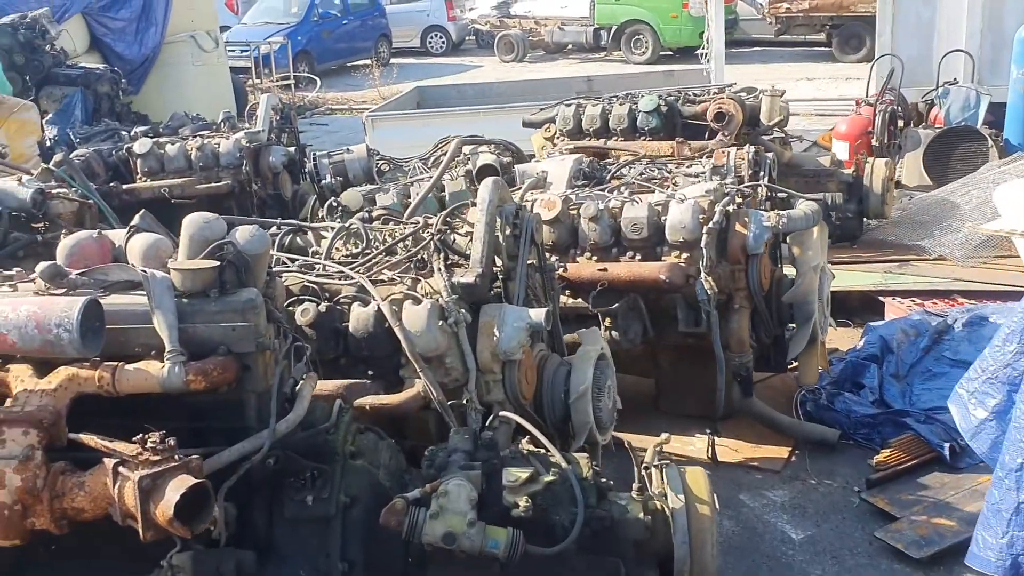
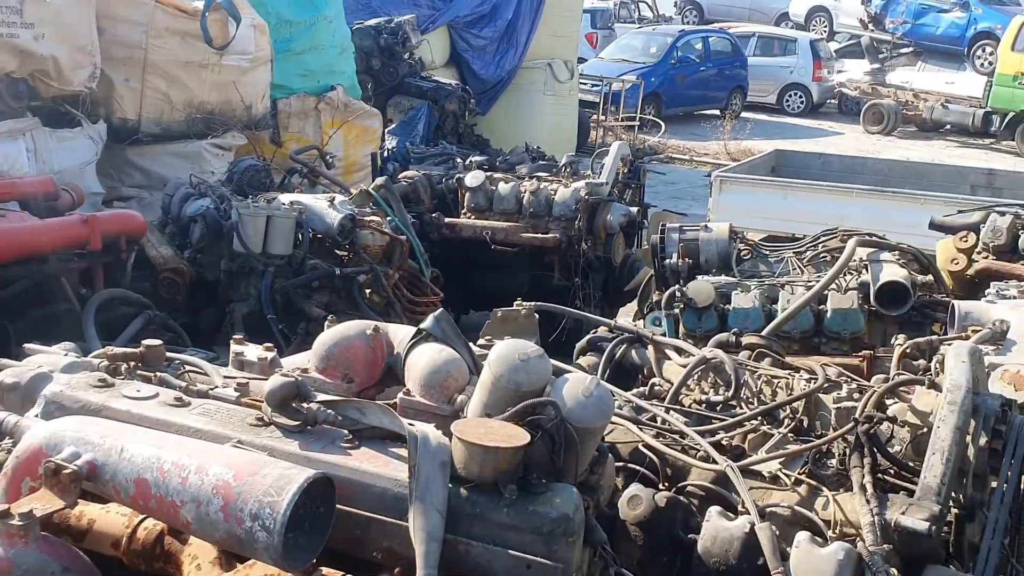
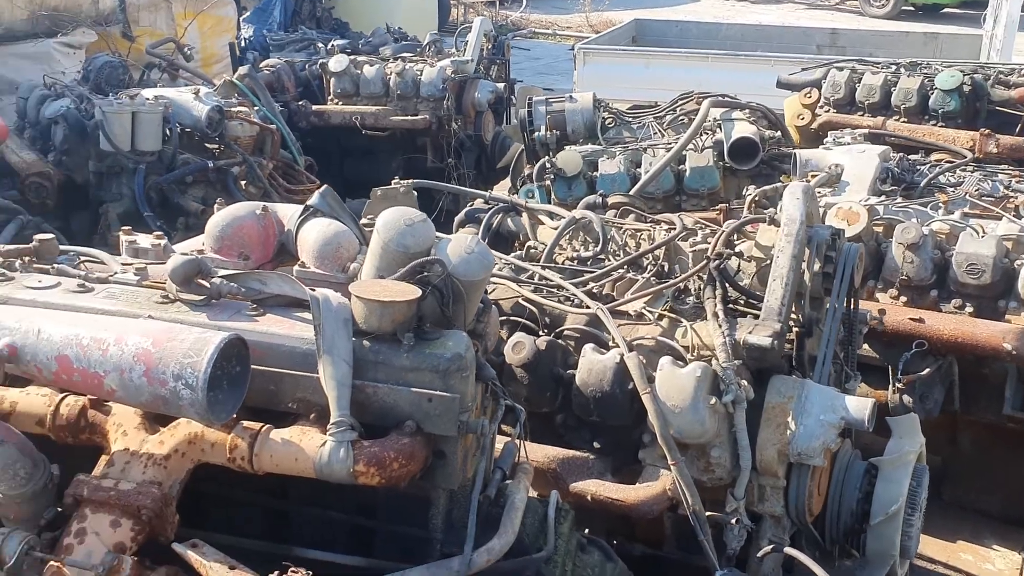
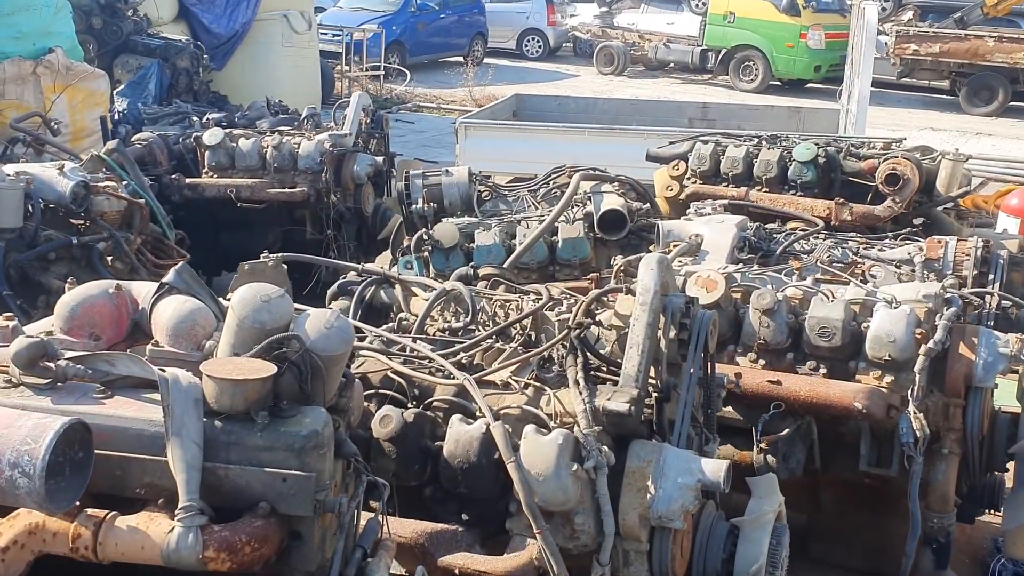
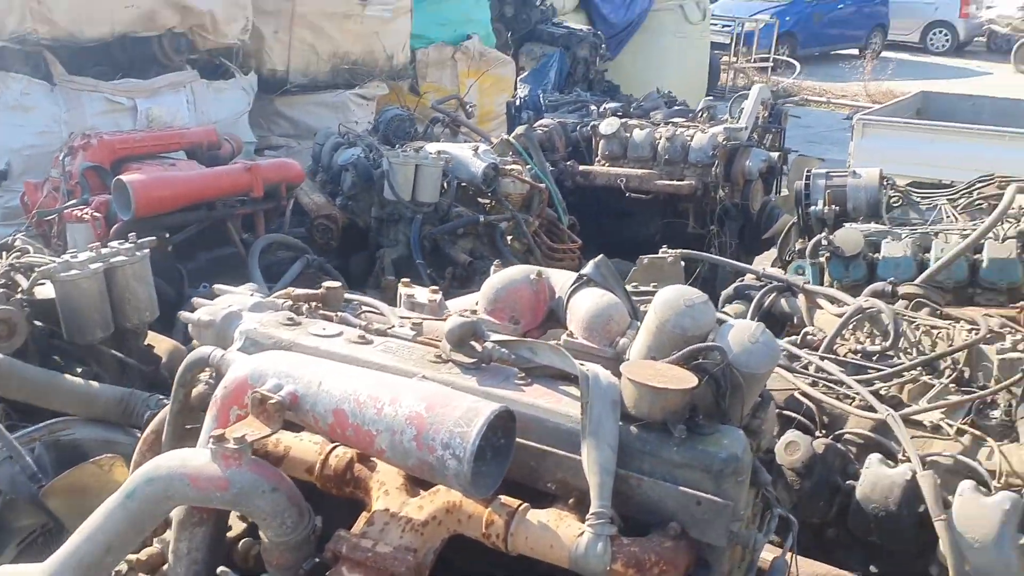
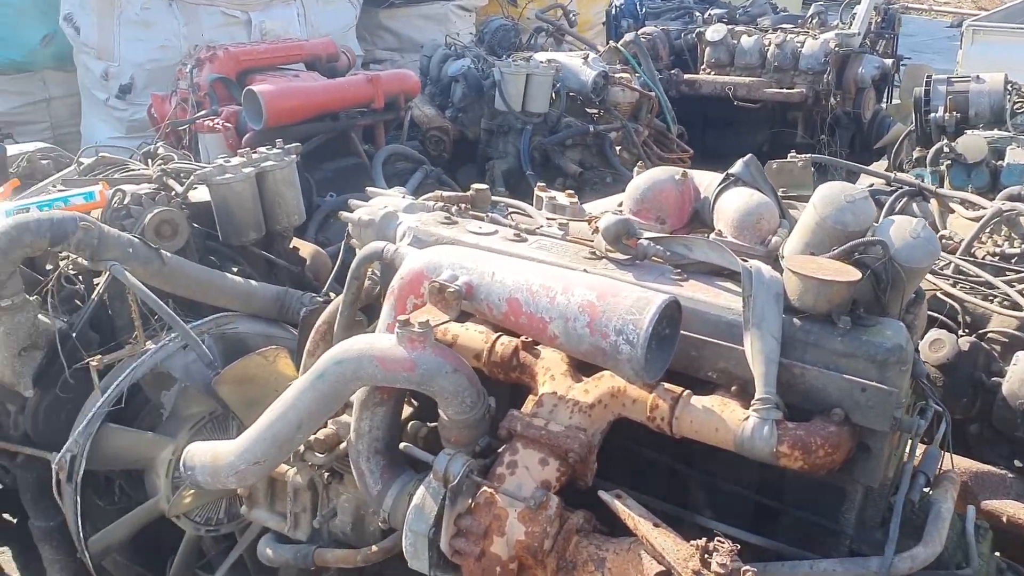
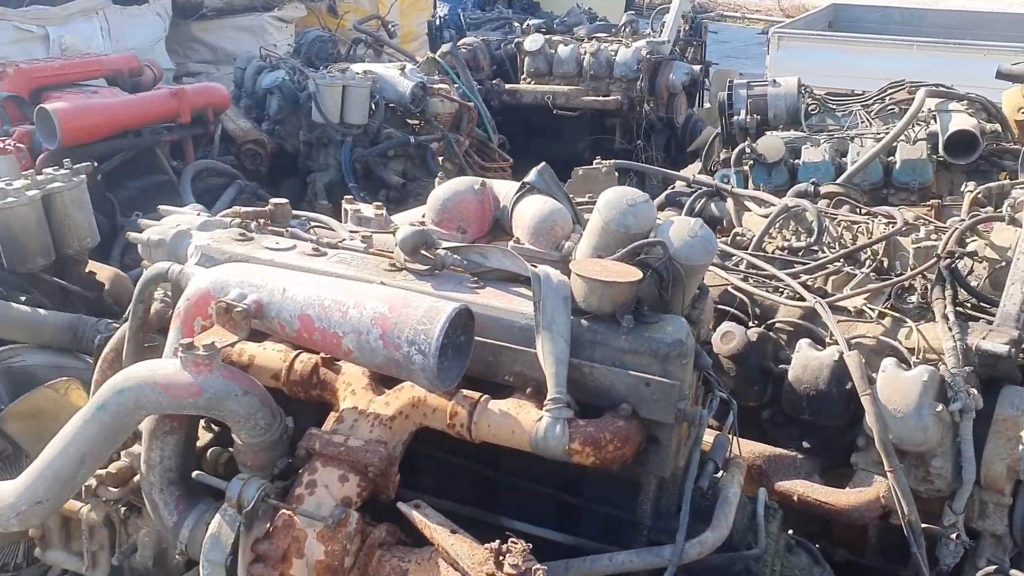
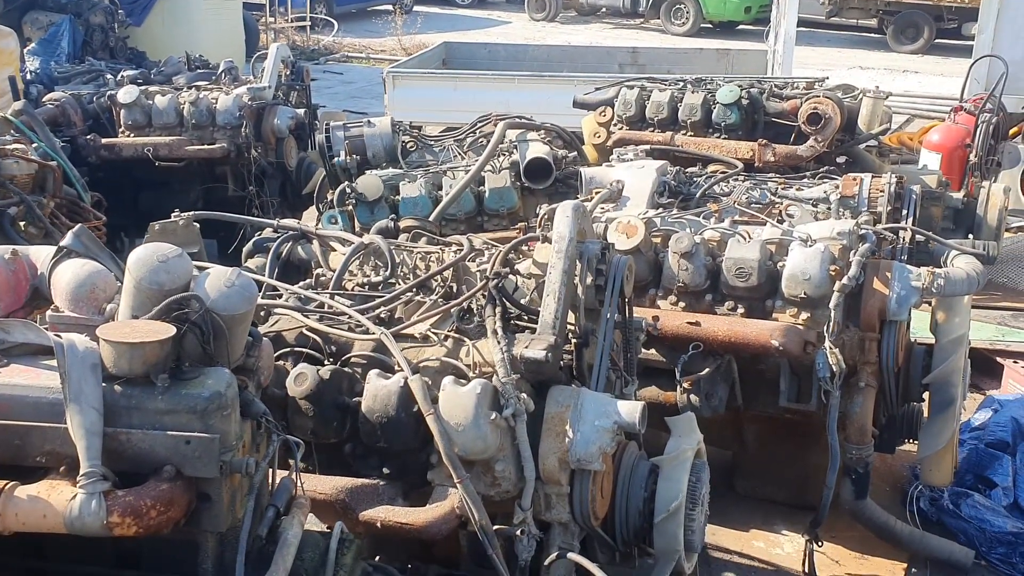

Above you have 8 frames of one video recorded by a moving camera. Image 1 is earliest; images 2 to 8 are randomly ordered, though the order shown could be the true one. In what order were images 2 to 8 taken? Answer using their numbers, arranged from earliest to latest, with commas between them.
4, 8, 3, 7, 6, 5, 2
